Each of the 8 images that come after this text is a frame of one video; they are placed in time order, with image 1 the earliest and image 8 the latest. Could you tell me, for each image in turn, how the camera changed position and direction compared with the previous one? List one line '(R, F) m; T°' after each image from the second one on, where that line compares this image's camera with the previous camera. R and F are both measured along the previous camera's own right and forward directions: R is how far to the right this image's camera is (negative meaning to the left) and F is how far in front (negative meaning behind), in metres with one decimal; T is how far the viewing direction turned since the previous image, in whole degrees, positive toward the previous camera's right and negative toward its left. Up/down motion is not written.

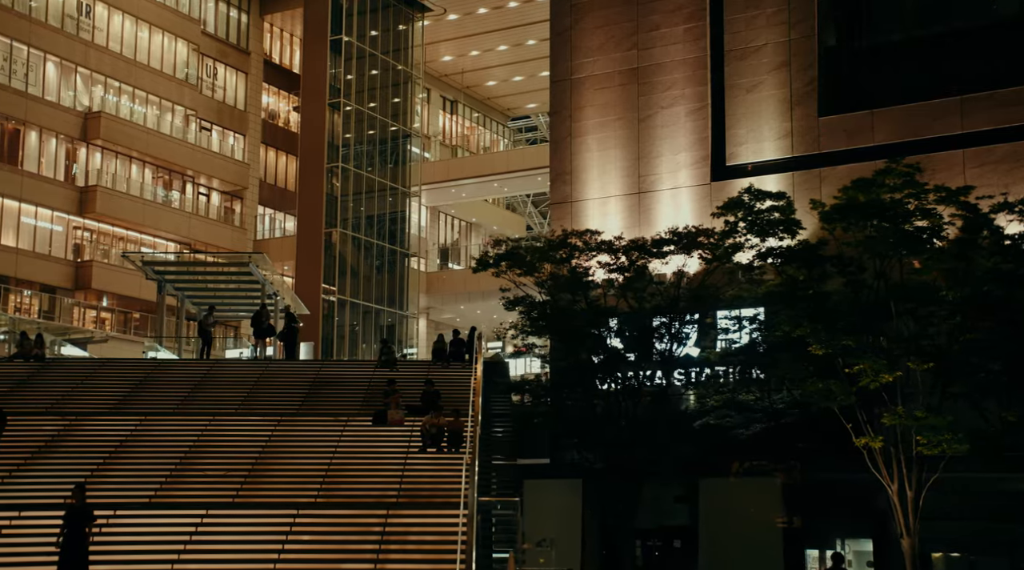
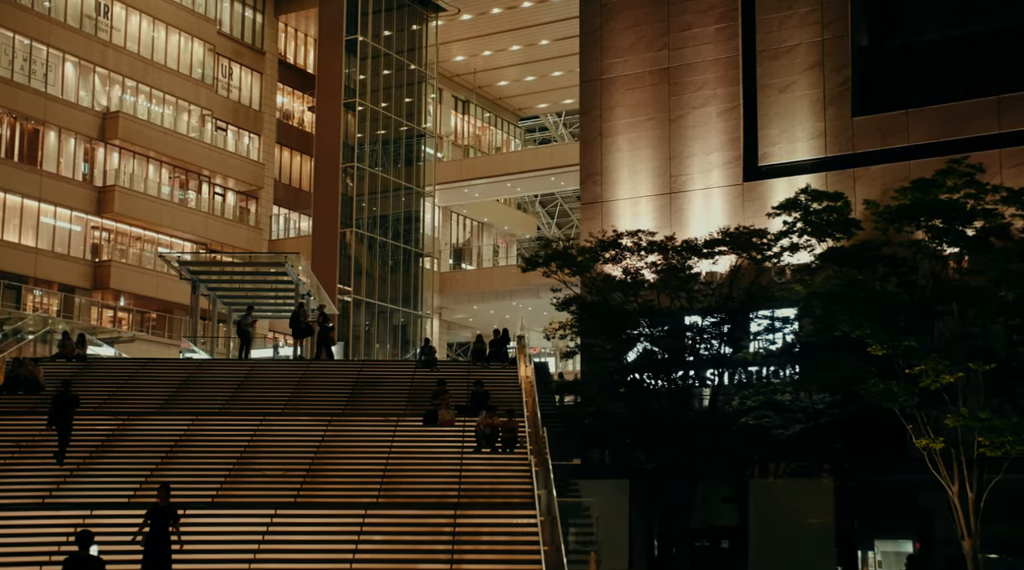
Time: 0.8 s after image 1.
(-0.7, 0.0) m; 0°
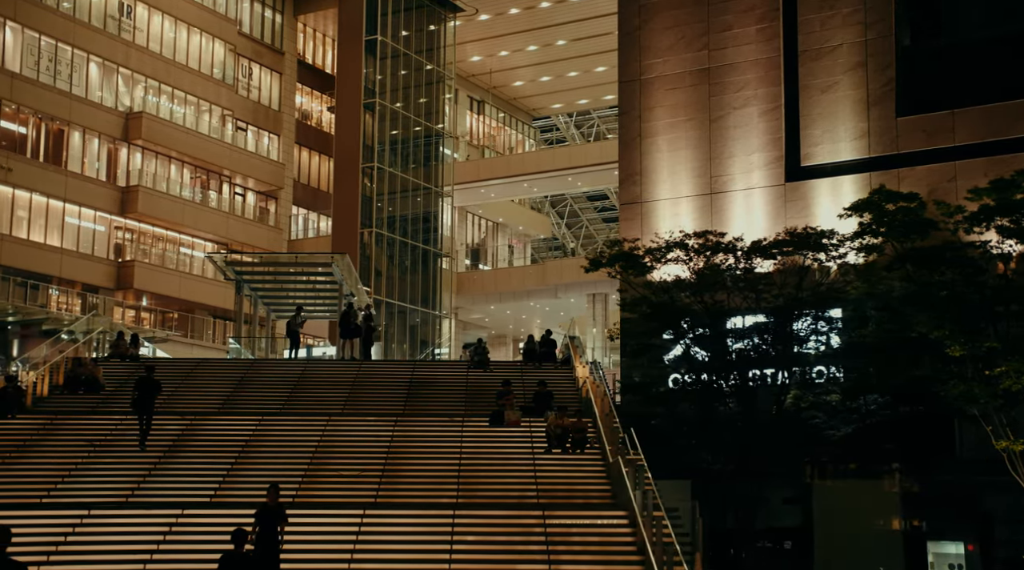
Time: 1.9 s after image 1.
(-1.0, 0.0) m; 0°
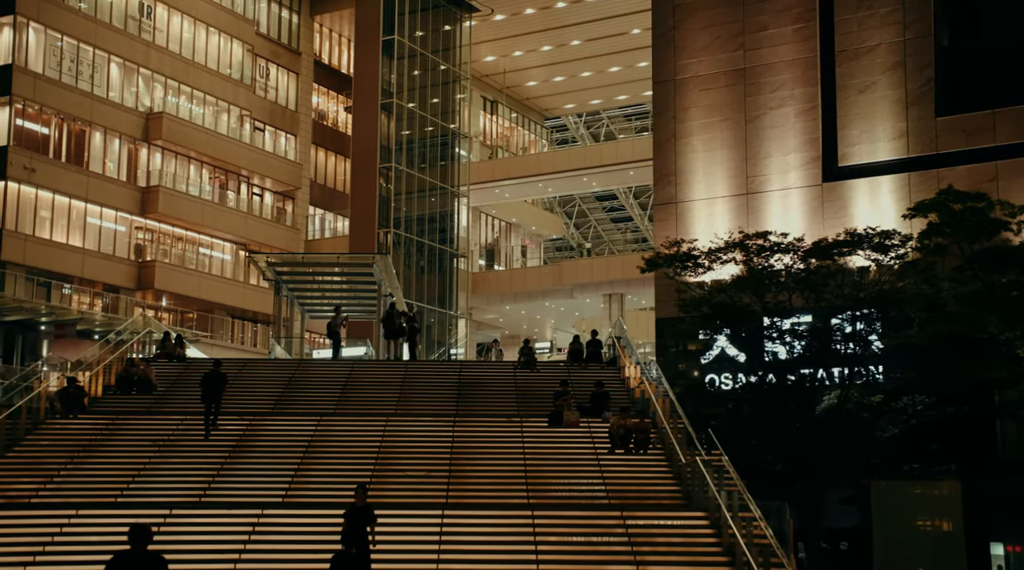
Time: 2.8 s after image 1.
(-0.9, 0.0) m; 0°
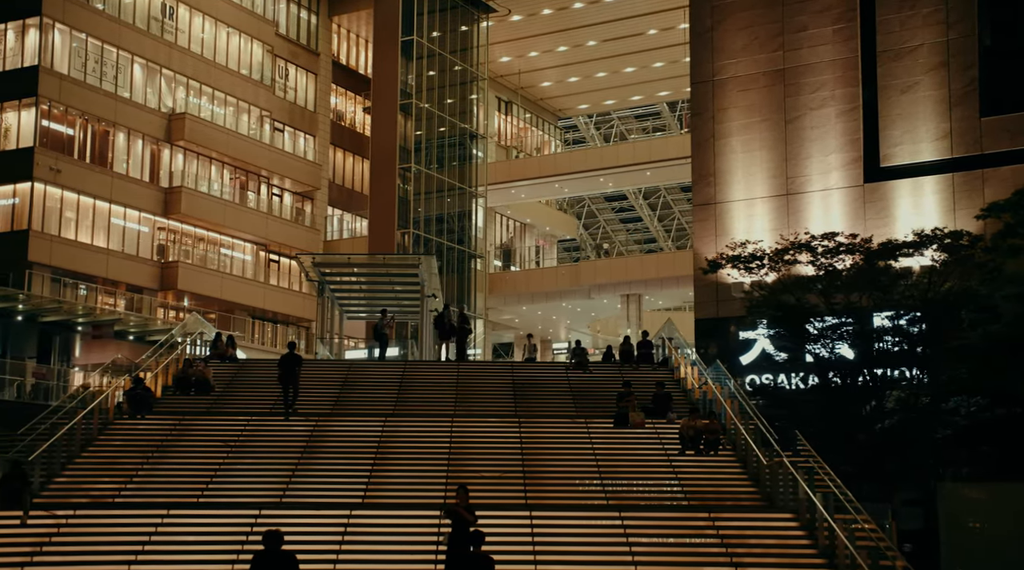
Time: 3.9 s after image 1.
(-1.0, 0.0) m; 0°
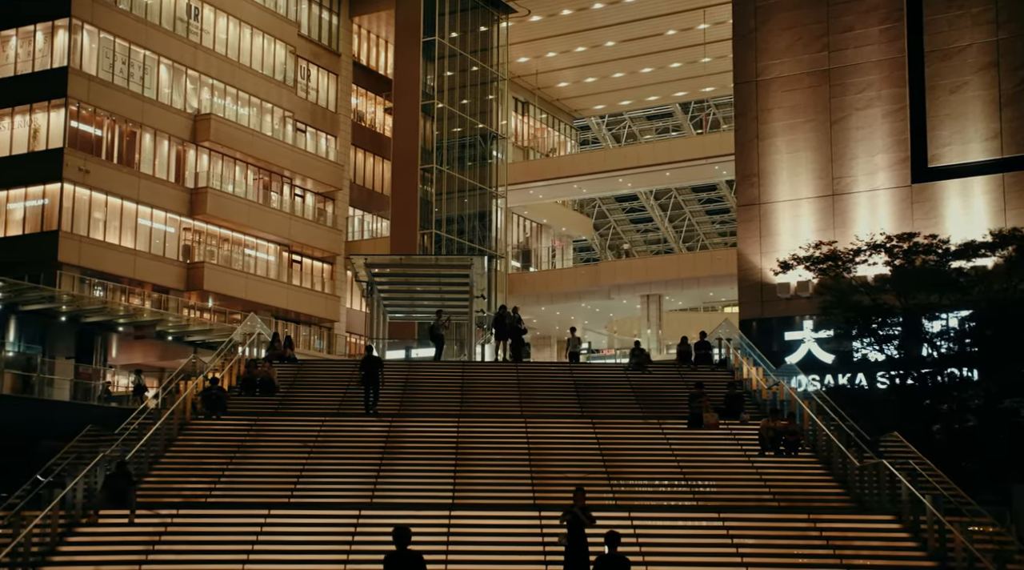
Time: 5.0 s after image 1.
(-1.1, 0.0) m; 0°
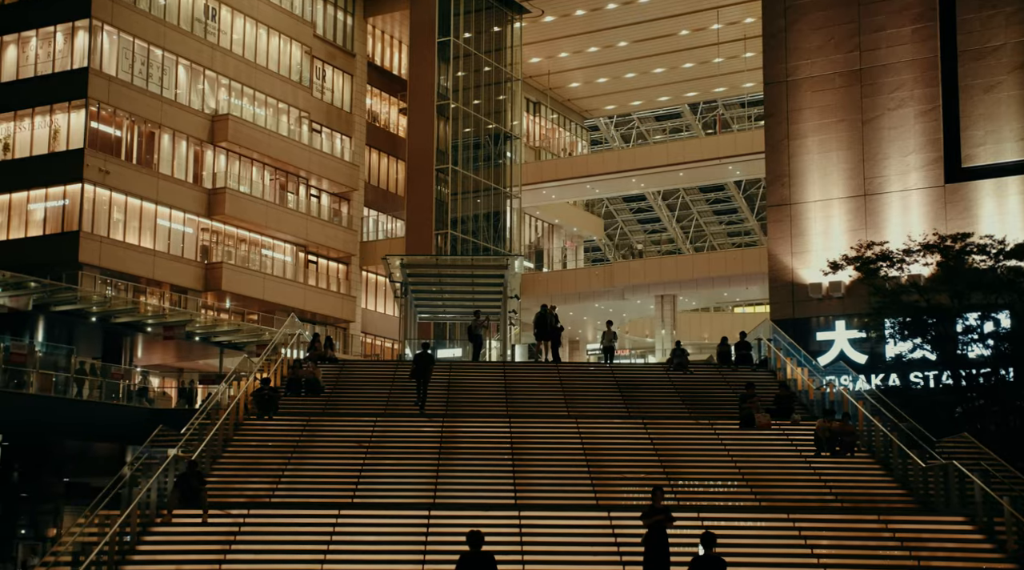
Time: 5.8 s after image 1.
(-0.8, 0.0) m; 0°
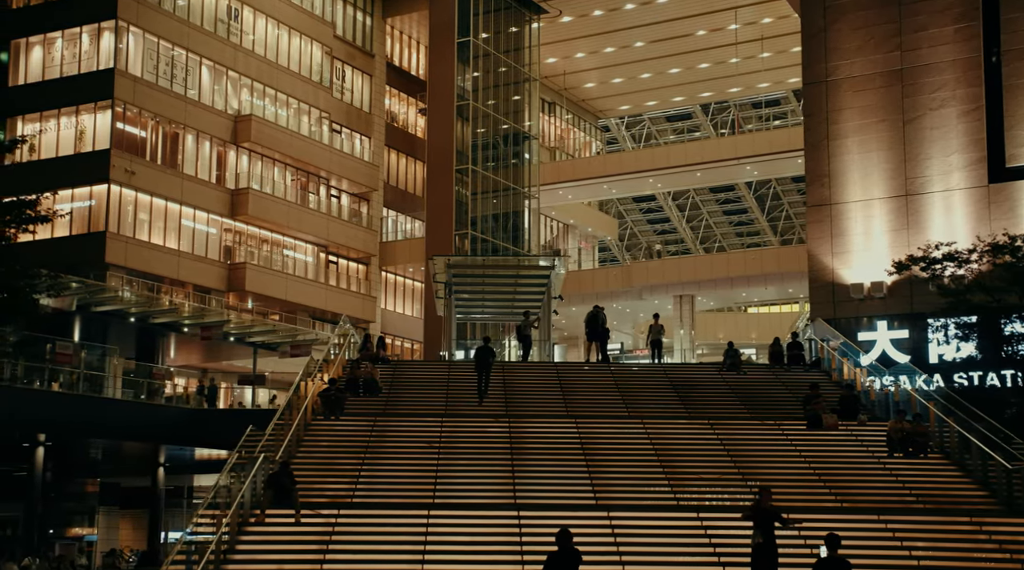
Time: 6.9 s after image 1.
(-1.0, 0.0) m; 0°
